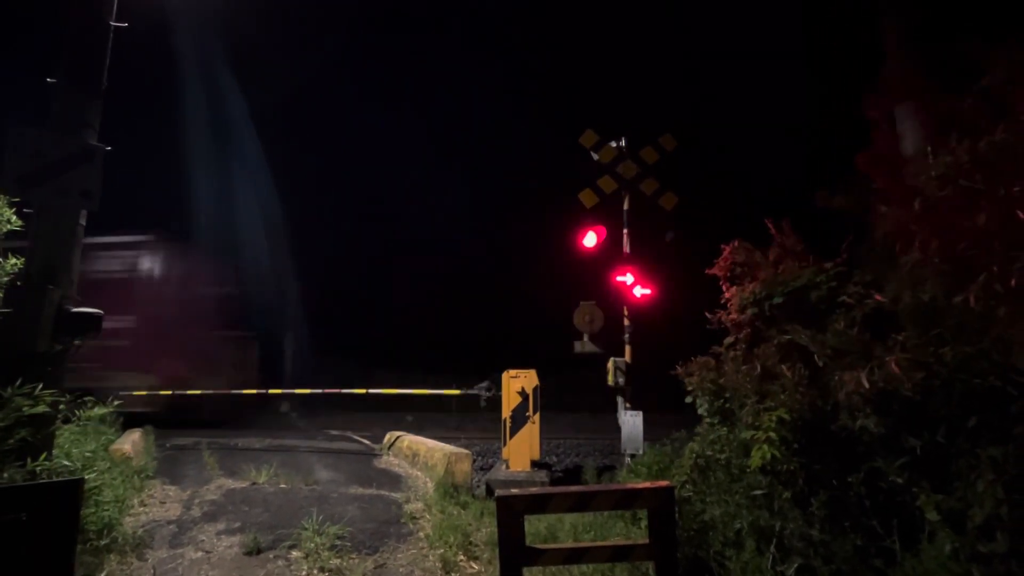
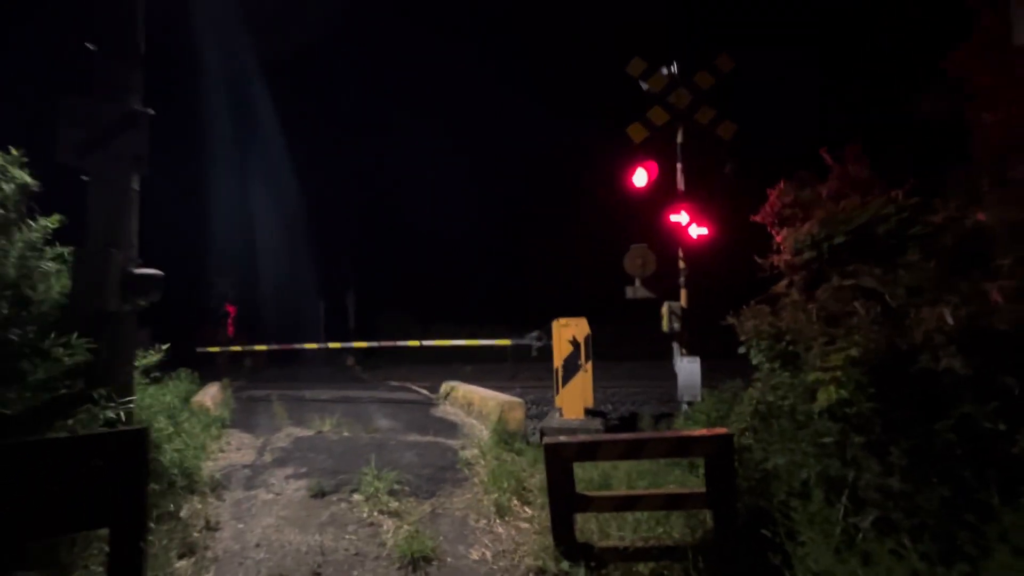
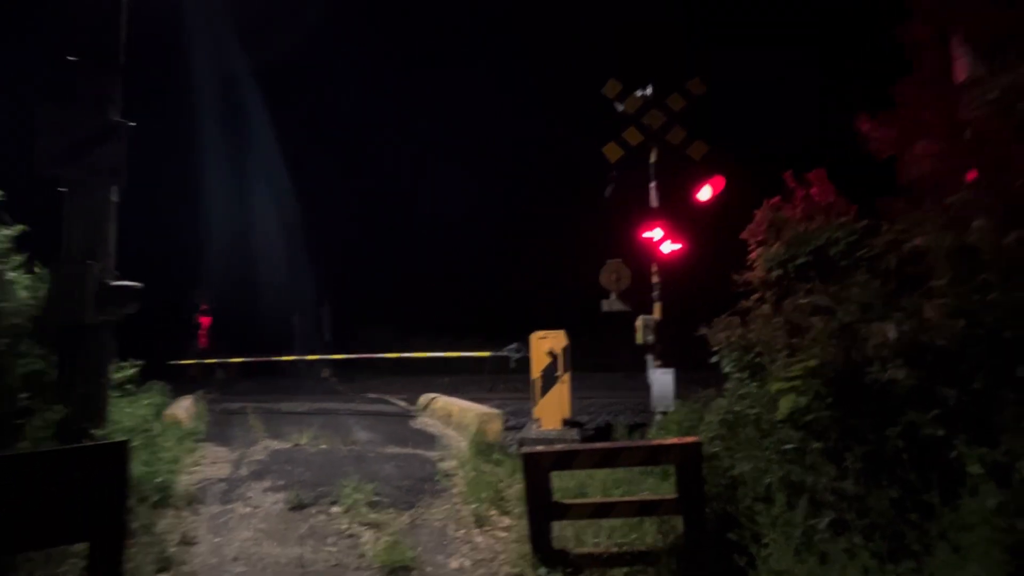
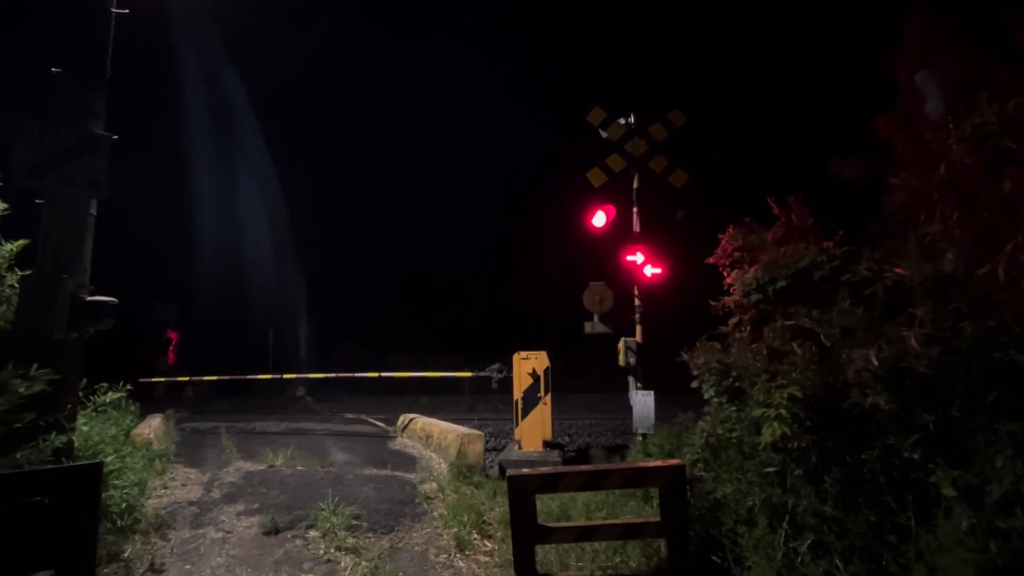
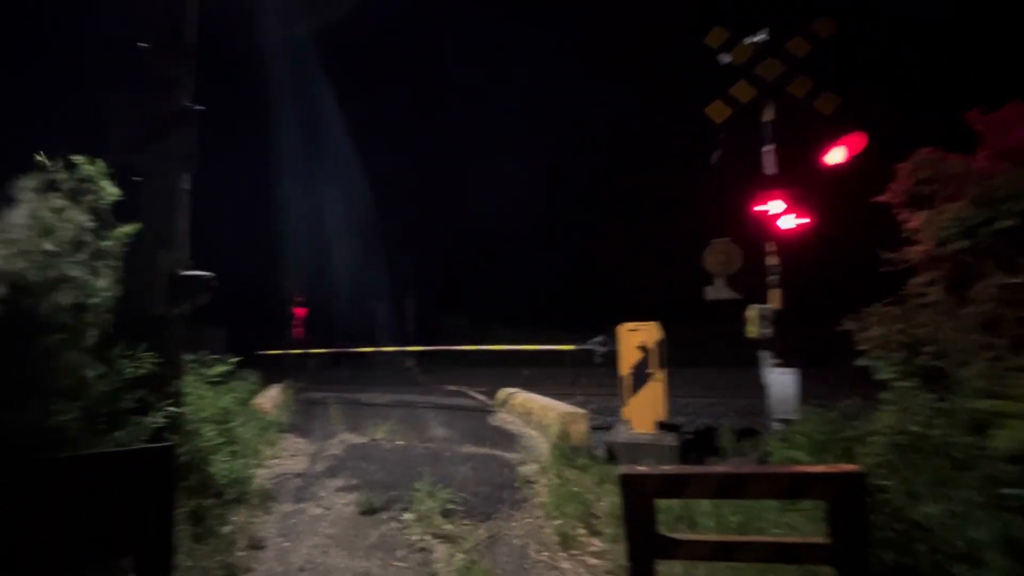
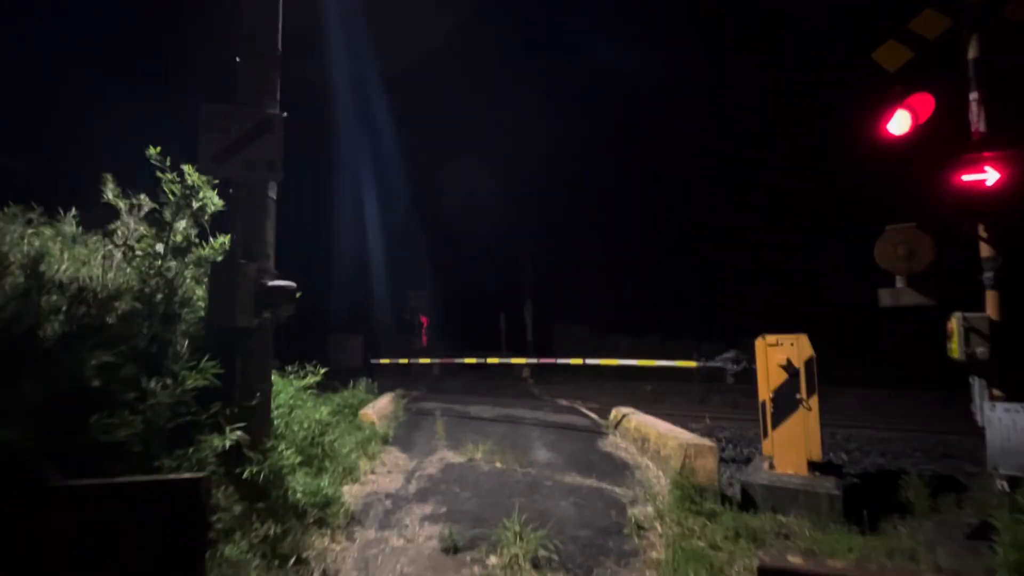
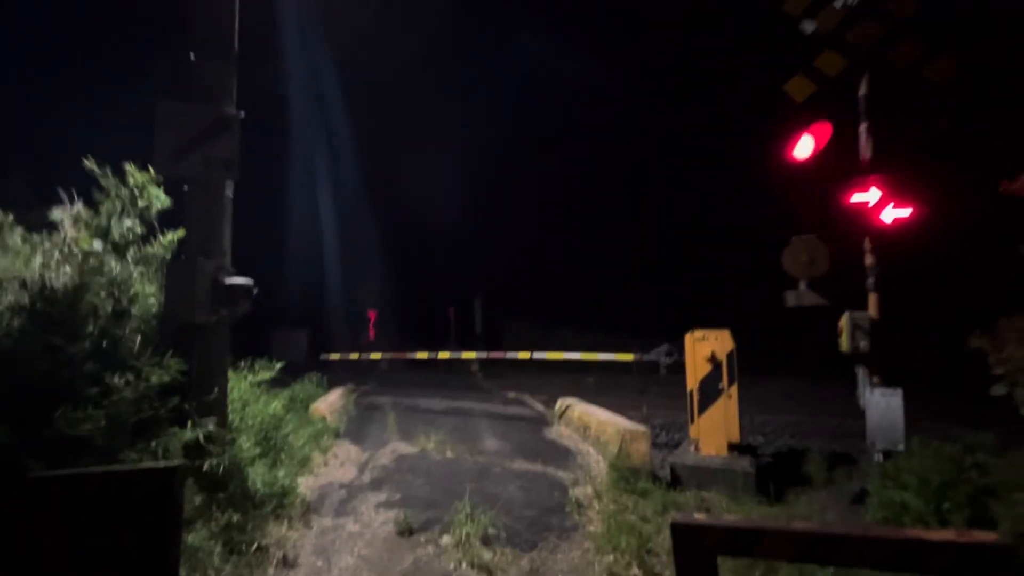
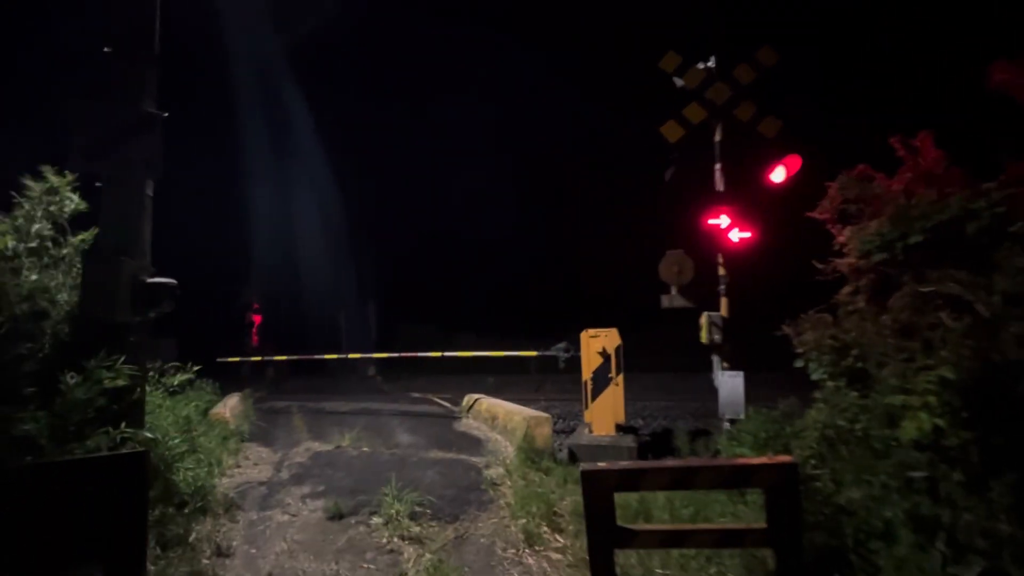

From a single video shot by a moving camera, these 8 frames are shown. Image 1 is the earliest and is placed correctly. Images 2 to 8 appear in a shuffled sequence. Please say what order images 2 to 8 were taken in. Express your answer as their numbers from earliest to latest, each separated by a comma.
4, 3, 2, 8, 5, 7, 6
